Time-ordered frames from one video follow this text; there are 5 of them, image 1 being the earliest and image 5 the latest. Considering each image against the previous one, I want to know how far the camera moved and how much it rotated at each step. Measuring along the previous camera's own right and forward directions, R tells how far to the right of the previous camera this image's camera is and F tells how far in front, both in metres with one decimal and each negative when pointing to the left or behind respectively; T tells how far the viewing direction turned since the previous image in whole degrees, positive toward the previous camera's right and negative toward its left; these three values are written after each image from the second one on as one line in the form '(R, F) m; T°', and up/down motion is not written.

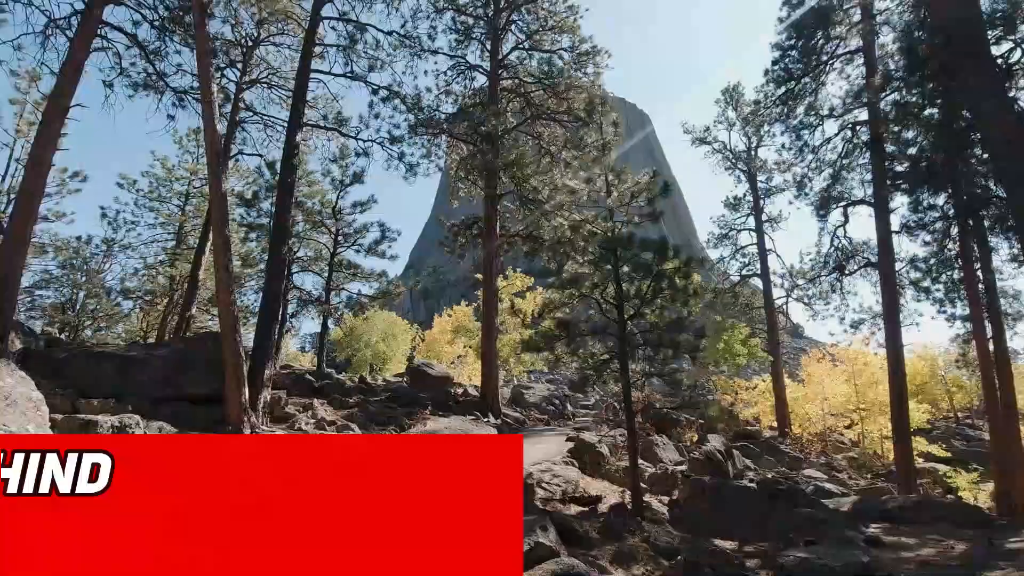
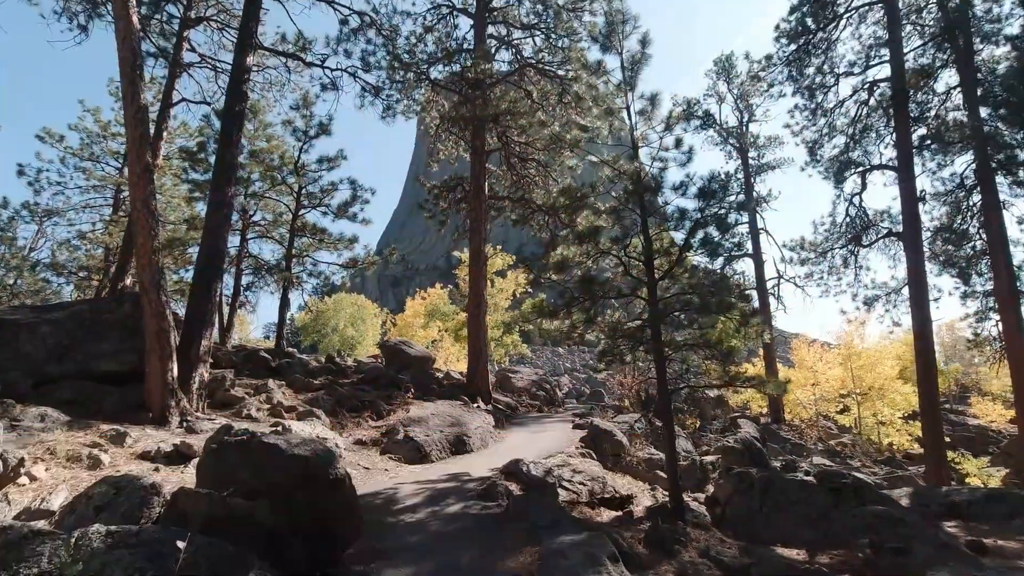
(-0.5, +1.7) m; +3°
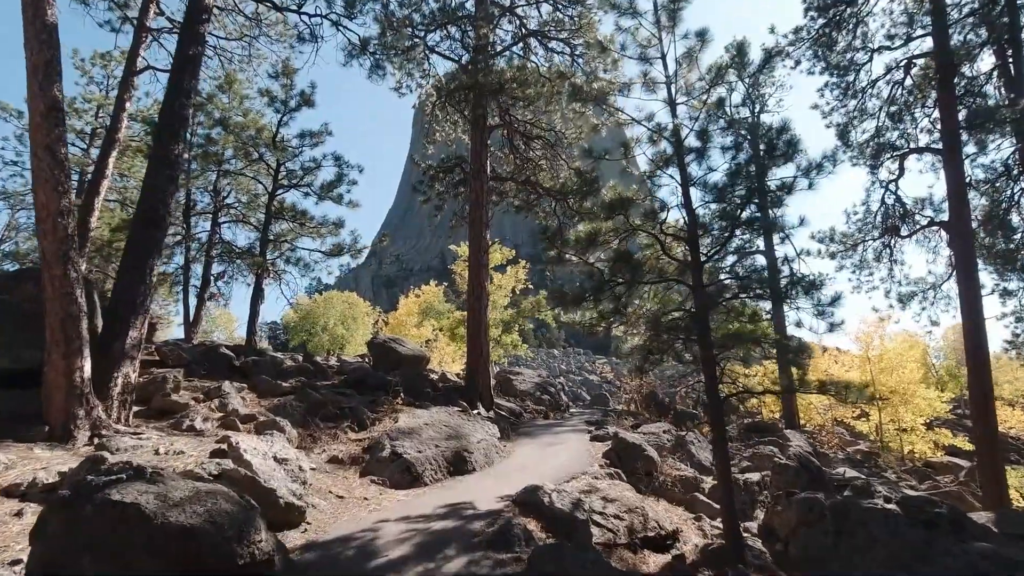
(-0.2, +1.4) m; +1°
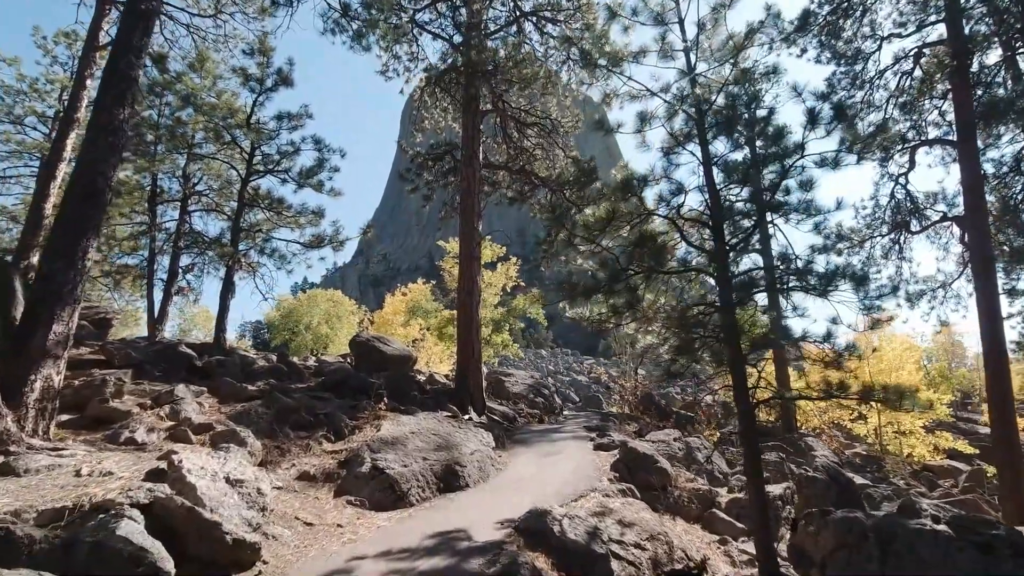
(-0.1, +0.8) m; +1°
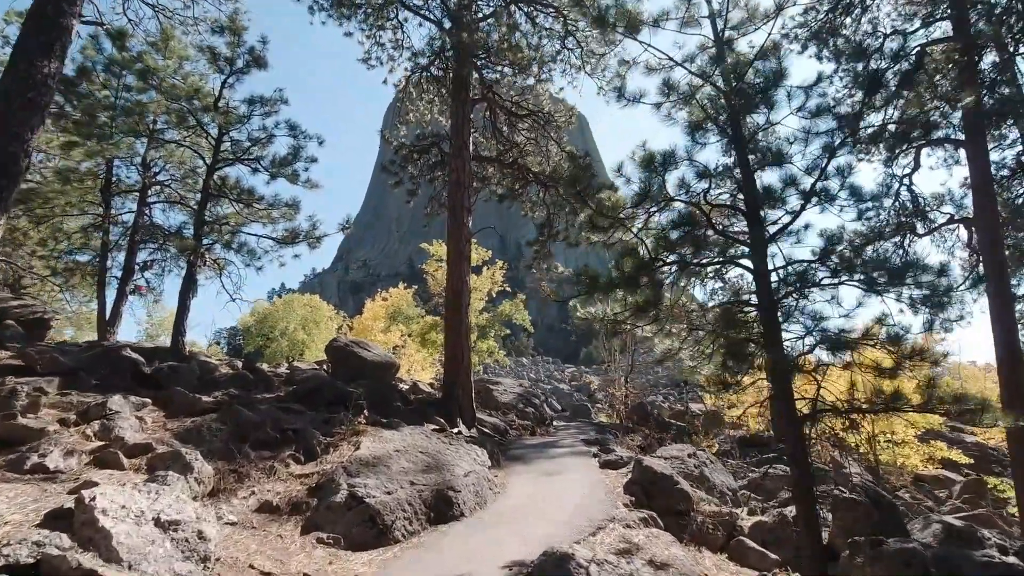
(-0.2, +0.8) m; +2°
